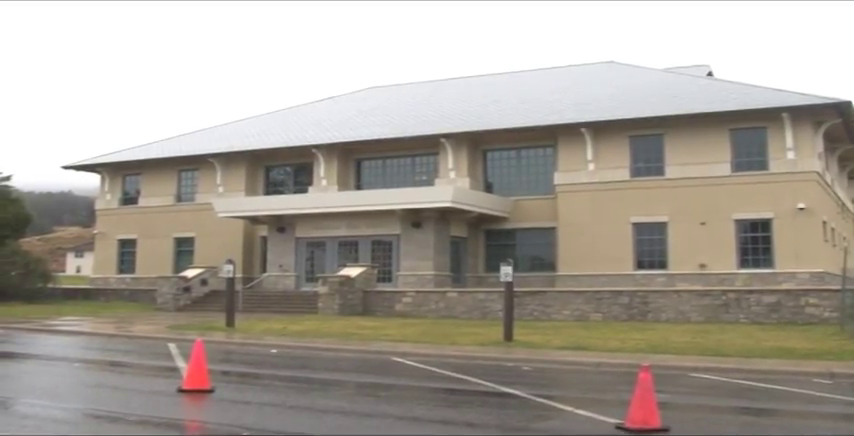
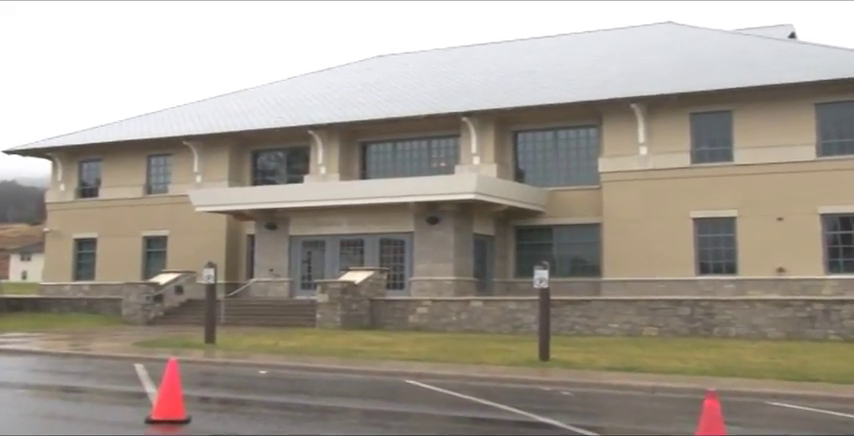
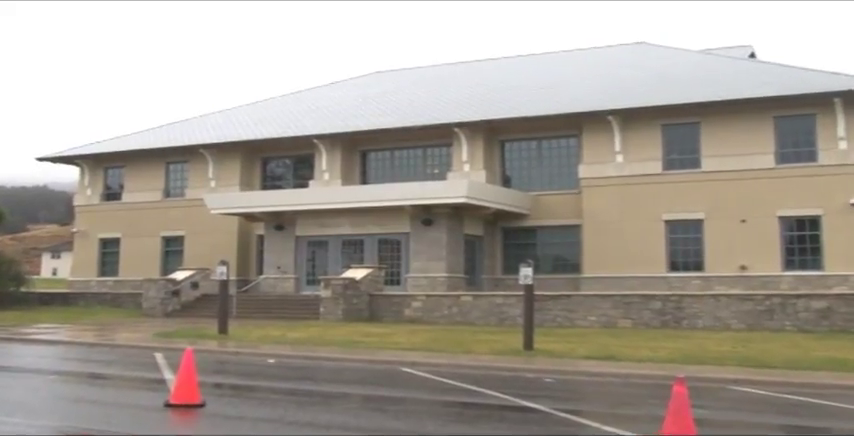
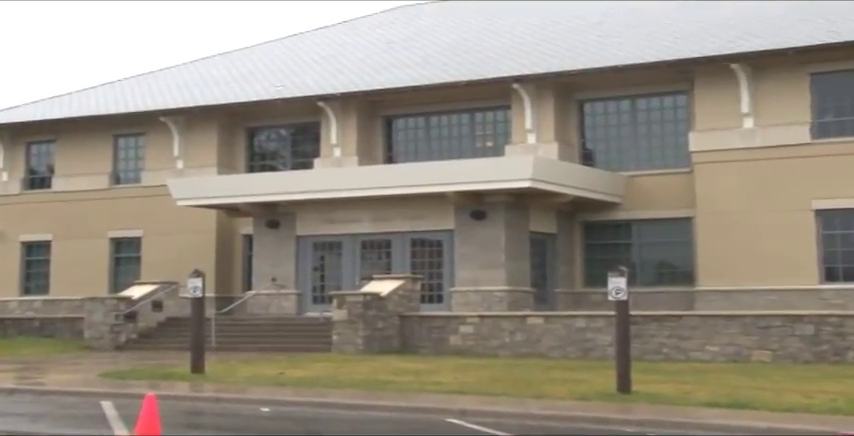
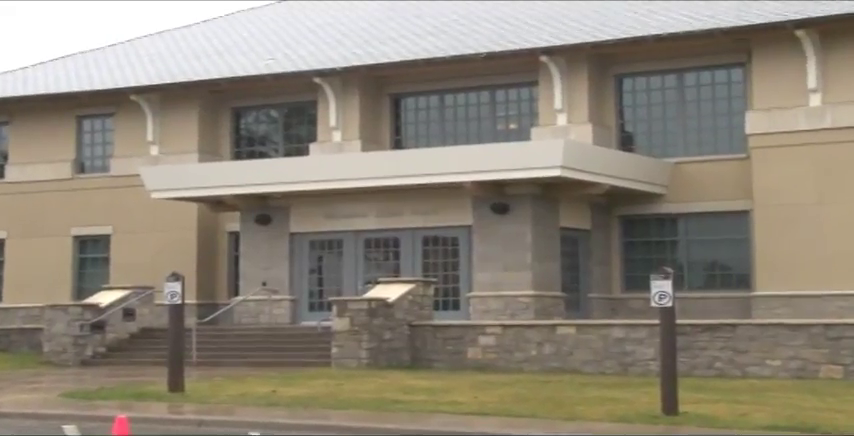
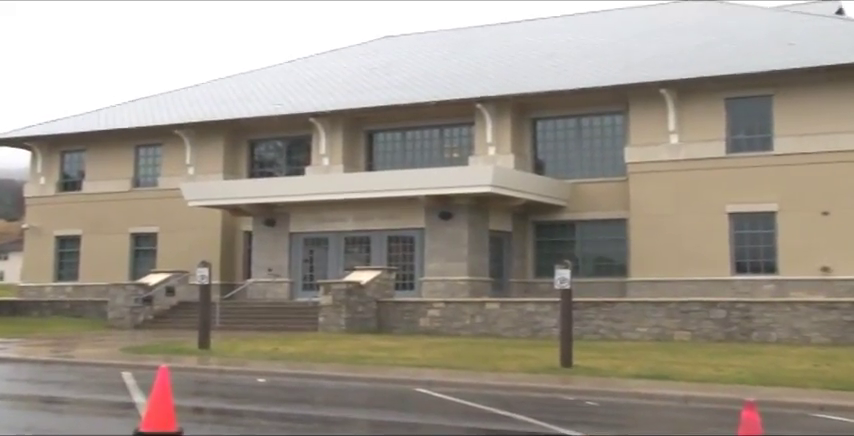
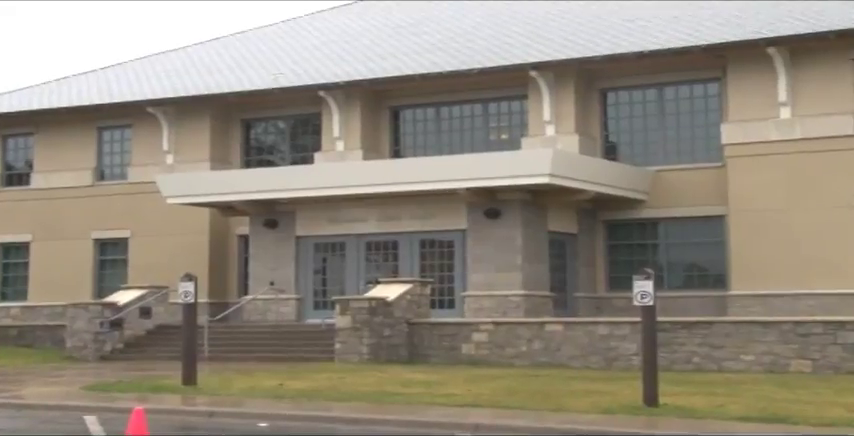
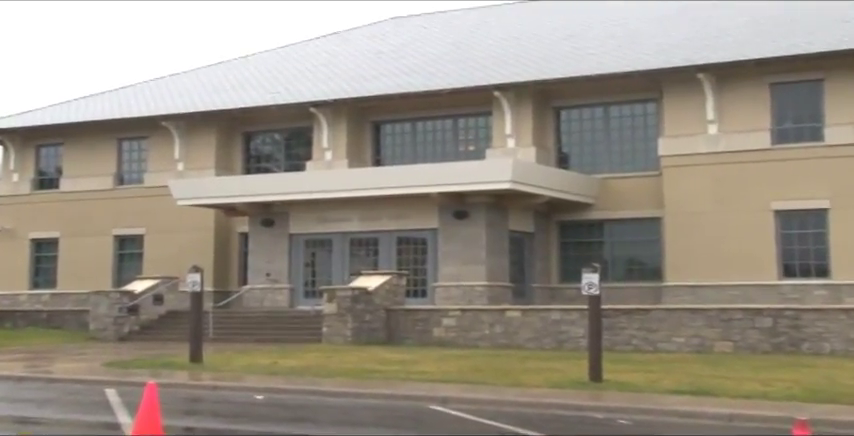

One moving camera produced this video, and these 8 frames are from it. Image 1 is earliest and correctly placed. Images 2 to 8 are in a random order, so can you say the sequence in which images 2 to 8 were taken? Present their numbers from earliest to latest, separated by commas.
3, 2, 6, 8, 4, 7, 5
